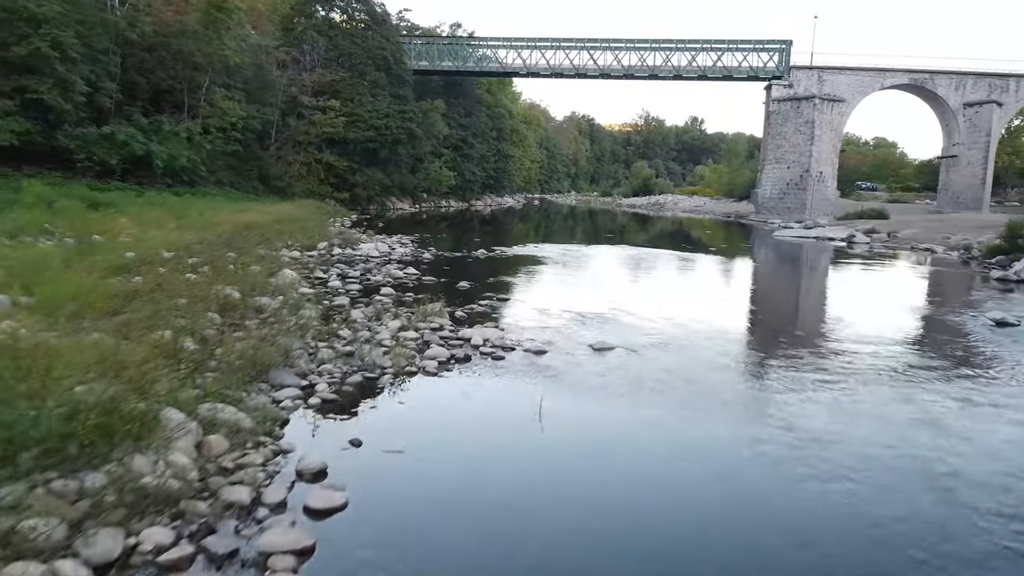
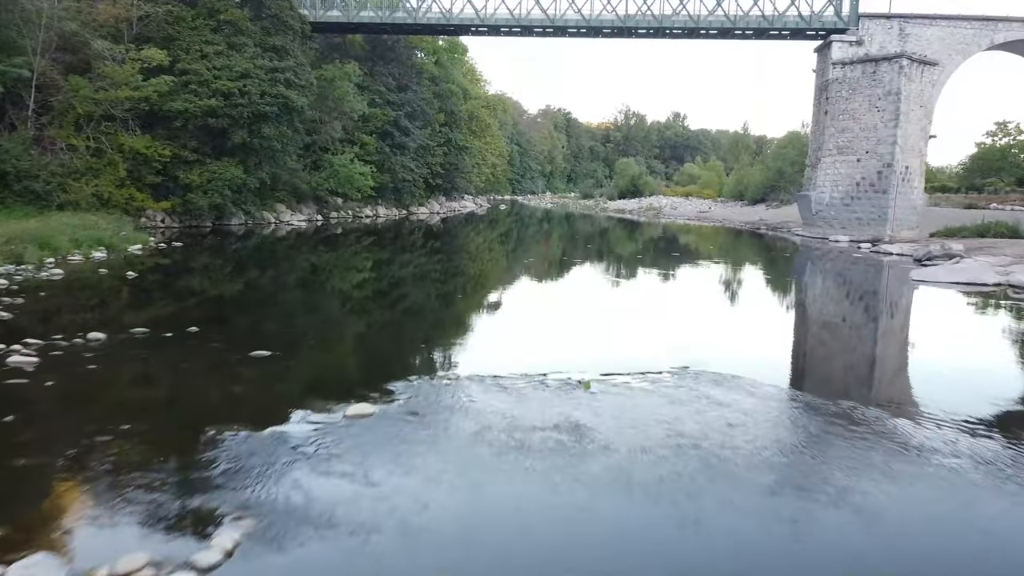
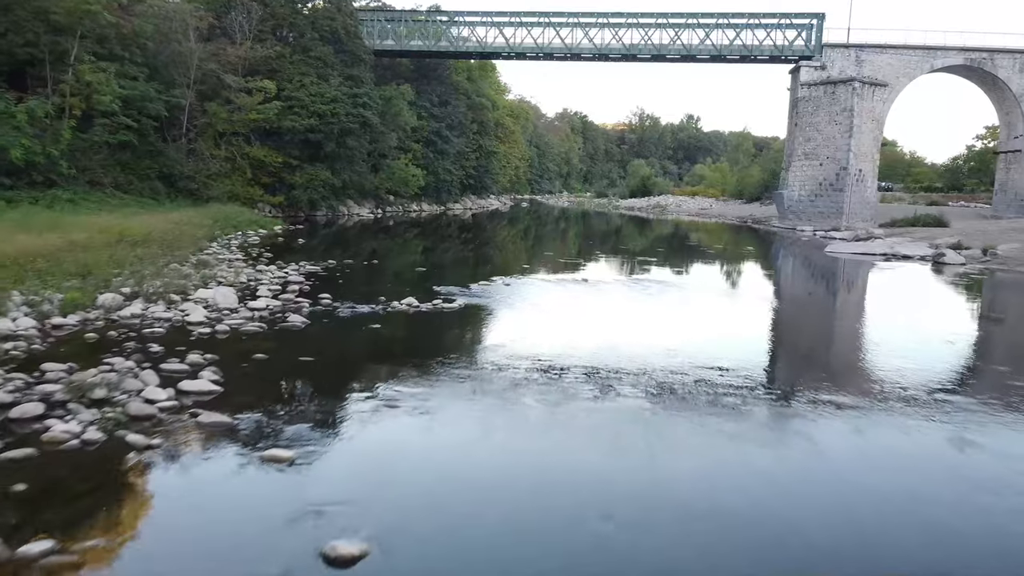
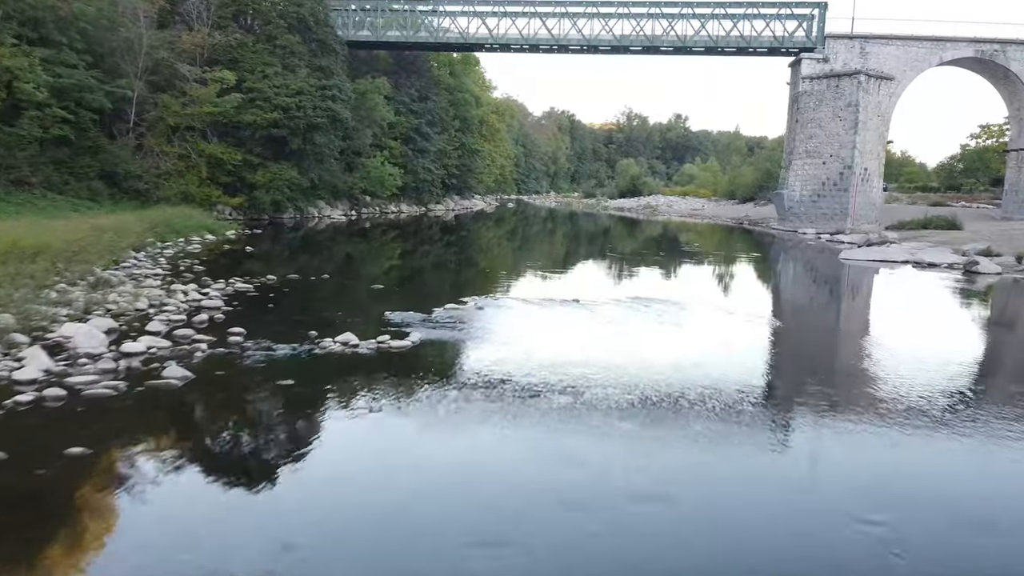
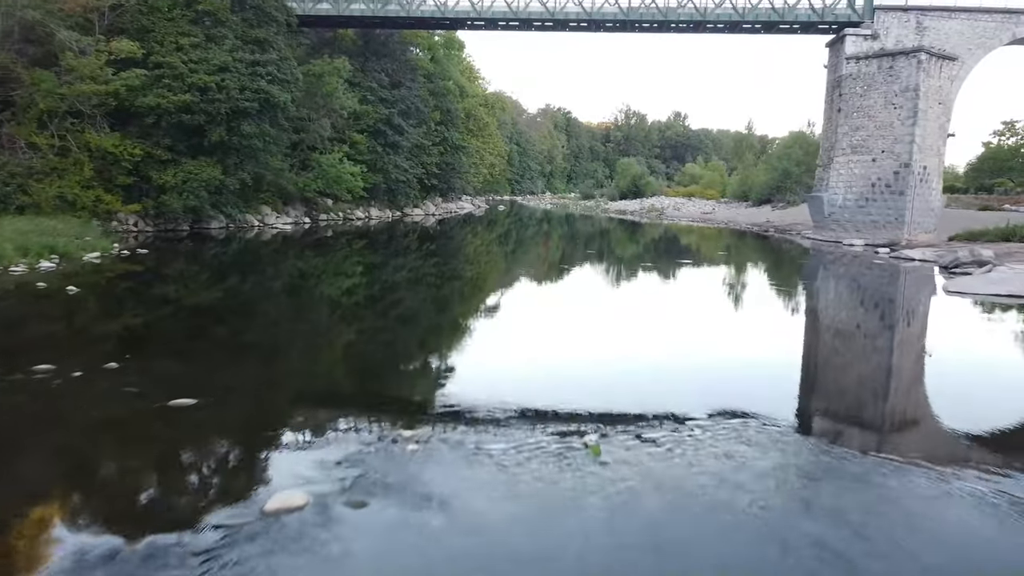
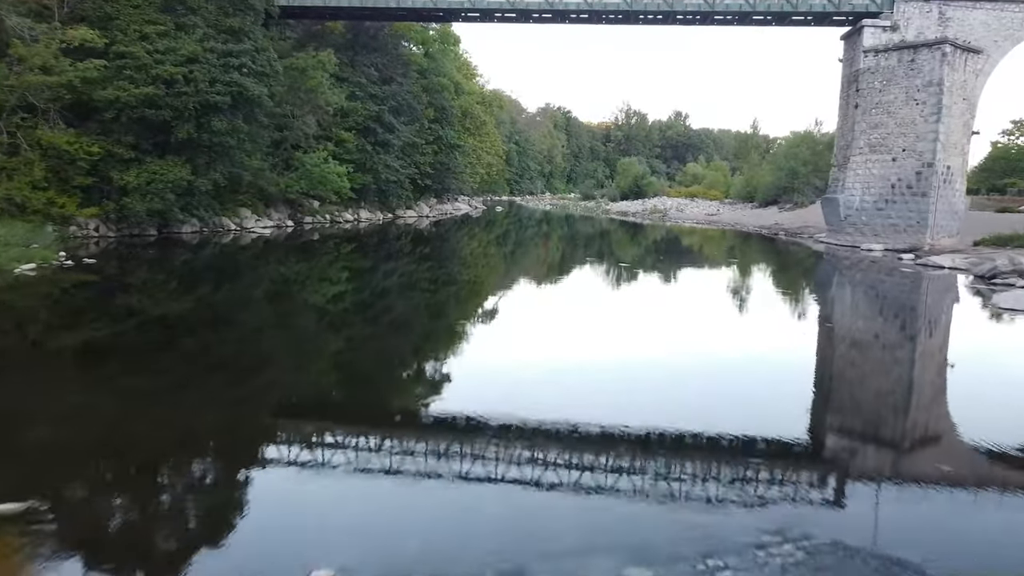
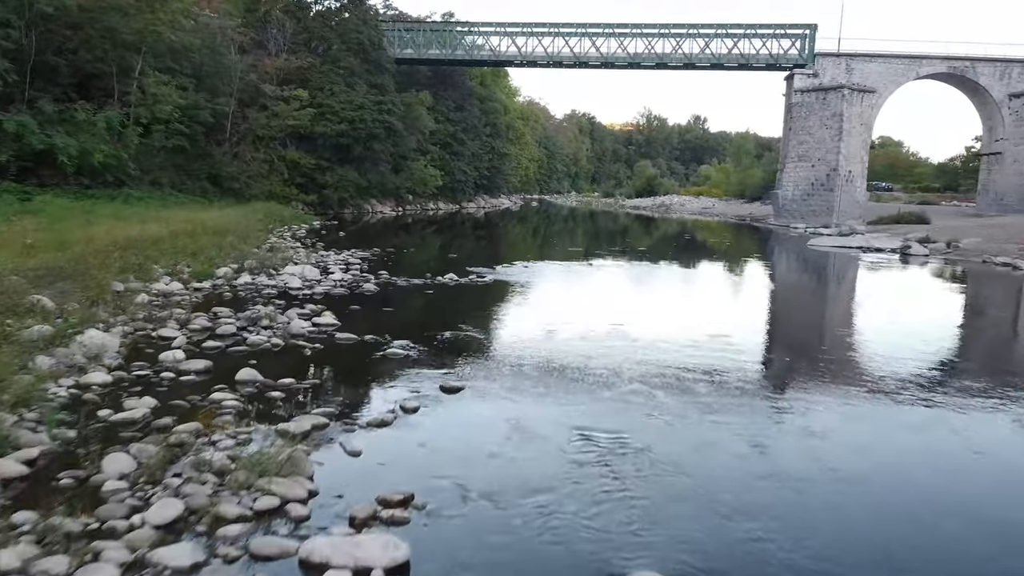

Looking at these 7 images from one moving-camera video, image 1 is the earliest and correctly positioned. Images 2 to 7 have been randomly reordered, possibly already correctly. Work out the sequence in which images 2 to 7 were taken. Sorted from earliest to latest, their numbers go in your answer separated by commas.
7, 3, 4, 2, 5, 6
